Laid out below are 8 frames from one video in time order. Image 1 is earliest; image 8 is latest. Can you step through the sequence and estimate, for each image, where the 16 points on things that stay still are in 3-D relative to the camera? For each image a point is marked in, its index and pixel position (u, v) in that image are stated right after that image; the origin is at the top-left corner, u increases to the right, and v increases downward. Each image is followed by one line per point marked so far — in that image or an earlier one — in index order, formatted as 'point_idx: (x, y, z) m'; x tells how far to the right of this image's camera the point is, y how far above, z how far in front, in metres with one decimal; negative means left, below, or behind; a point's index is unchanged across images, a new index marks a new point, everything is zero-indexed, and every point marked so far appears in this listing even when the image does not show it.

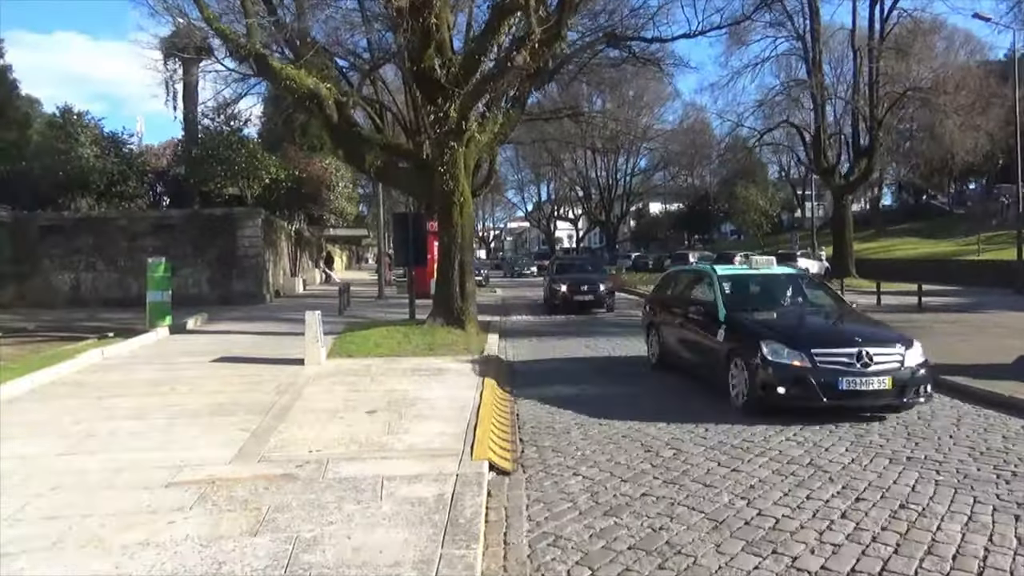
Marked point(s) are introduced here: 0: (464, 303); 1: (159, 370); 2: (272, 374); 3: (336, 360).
0: (-1.0, -0.3, +16.0) m
1: (-5.4, -1.3, +11.9) m
2: (-3.5, -1.3, +11.4) m
3: (-2.9, -1.2, +12.8) m
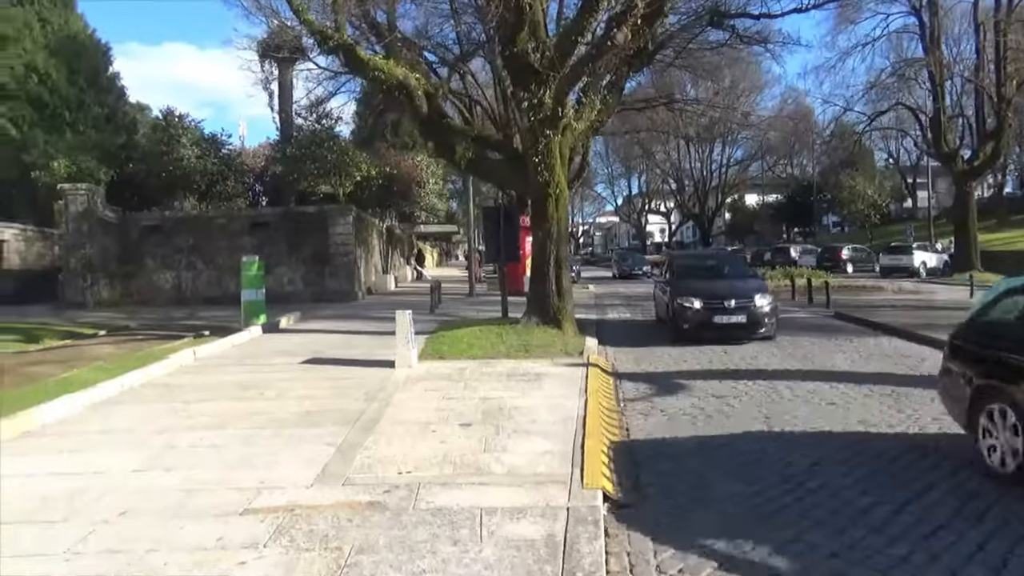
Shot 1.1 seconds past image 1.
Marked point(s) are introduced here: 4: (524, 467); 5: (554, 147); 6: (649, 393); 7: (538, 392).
0: (+0.9, -0.2, +15.1) m
1: (-3.9, -1.3, +11.5) m
2: (-2.1, -1.3, +10.8) m
3: (-1.3, -1.2, +12.1) m
4: (+0.1, -1.5, +6.4) m
5: (+0.8, +2.7, +14.6) m
6: (+1.8, -1.4, +10.2) m
7: (+0.3, -1.3, +9.7) m
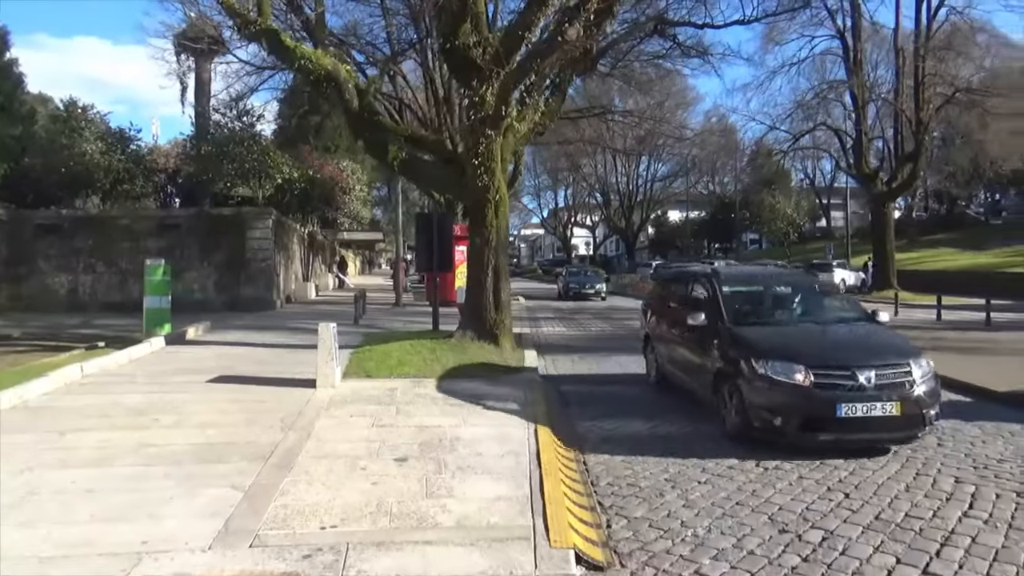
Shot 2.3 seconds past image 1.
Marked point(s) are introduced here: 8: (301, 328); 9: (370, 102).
0: (-0.3, -0.5, +14.0) m
1: (-4.7, -1.4, +10.0) m
2: (-2.9, -1.4, +9.4) m
3: (-2.3, -1.3, +10.9) m
4: (-0.3, -1.6, +5.3) m
5: (-0.3, +2.4, +13.6) m
6: (+1.1, -1.6, +9.2) m
7: (-0.3, -1.5, +8.6) m
8: (-5.3, -1.0, +19.3) m
9: (-2.9, +3.8, +15.6) m
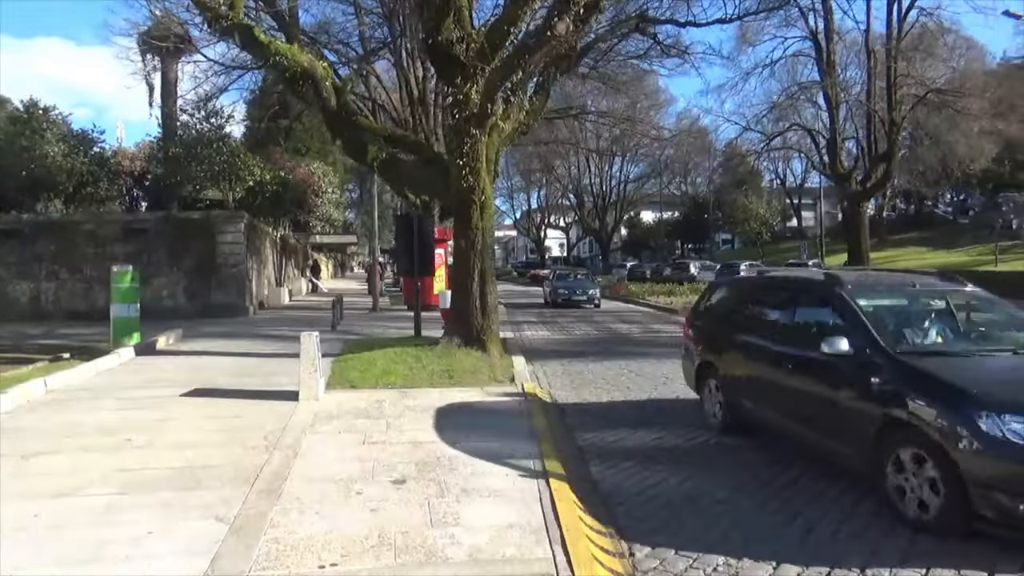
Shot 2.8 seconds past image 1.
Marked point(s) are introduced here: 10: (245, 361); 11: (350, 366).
0: (-0.5, -0.6, +13.6) m
1: (-4.8, -1.5, +9.4) m
2: (-2.9, -1.5, +8.9) m
3: (-2.4, -1.4, +10.3) m
4: (-0.2, -1.6, +4.9) m
5: (-0.5, +2.4, +13.1) m
6: (+1.0, -1.6, +8.8) m
7: (-0.4, -1.5, +8.1) m
8: (-5.7, -1.1, +18.6) m
9: (-3.2, +3.7, +15.0) m
10: (-4.7, -1.3, +13.6) m
11: (-2.5, -1.2, +12.0) m
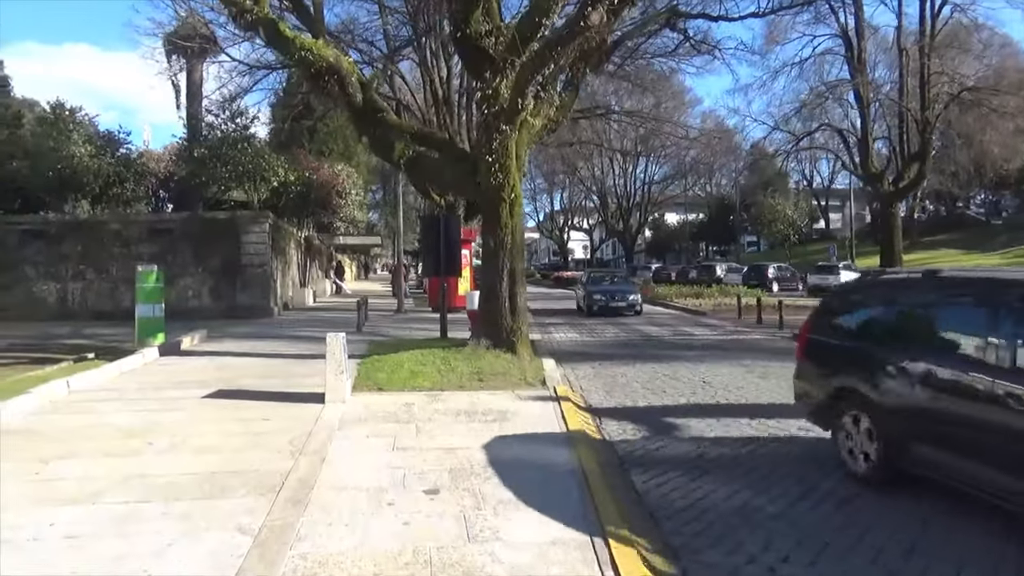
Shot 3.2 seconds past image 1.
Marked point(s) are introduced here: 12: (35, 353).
0: (0.0, -0.6, +13.2) m
1: (-4.4, -1.5, +9.1) m
2: (-2.5, -1.5, +8.6) m
3: (-1.9, -1.4, +10.0) m
4: (+0.1, -1.6, +4.5) m
5: (0.0, +2.4, +12.7) m
6: (+1.4, -1.6, +8.4) m
7: (0.0, -1.5, +7.7) m
8: (-5.0, -1.1, +18.4) m
9: (-2.6, +3.7, +14.7) m
10: (-4.2, -1.3, +13.4) m
11: (-2.1, -1.2, +11.7) m
12: (-10.0, -1.3, +16.0) m
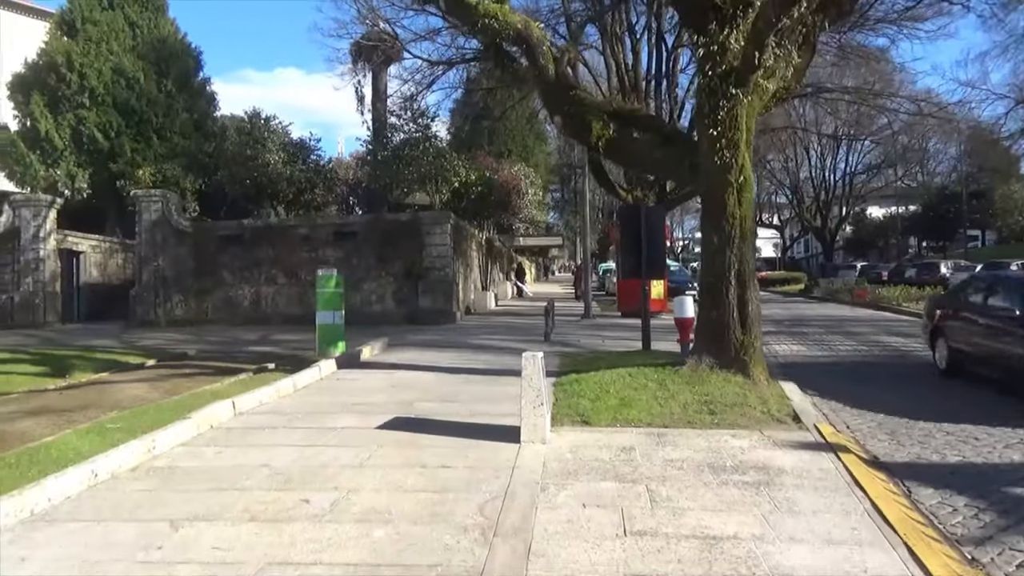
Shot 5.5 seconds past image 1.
0: (+3.2, -0.6, +10.5) m
1: (-2.1, -1.6, +7.6) m
2: (-0.3, -1.5, +6.6) m
3: (+0.6, -1.5, +7.9) m
4: (+1.3, -1.7, +2.0) m
5: (+3.0, +2.3, +10.1) m
6: (+3.5, -1.7, +5.6) m
7: (+1.9, -1.6, +5.2) m
8: (-0.6, -1.2, +16.8) m
9: (+0.9, +3.6, +12.6) m
10: (-0.9, -1.4, +11.7) m
11: (+0.8, -1.3, +9.6) m
12: (-5.9, -1.5, +15.5) m
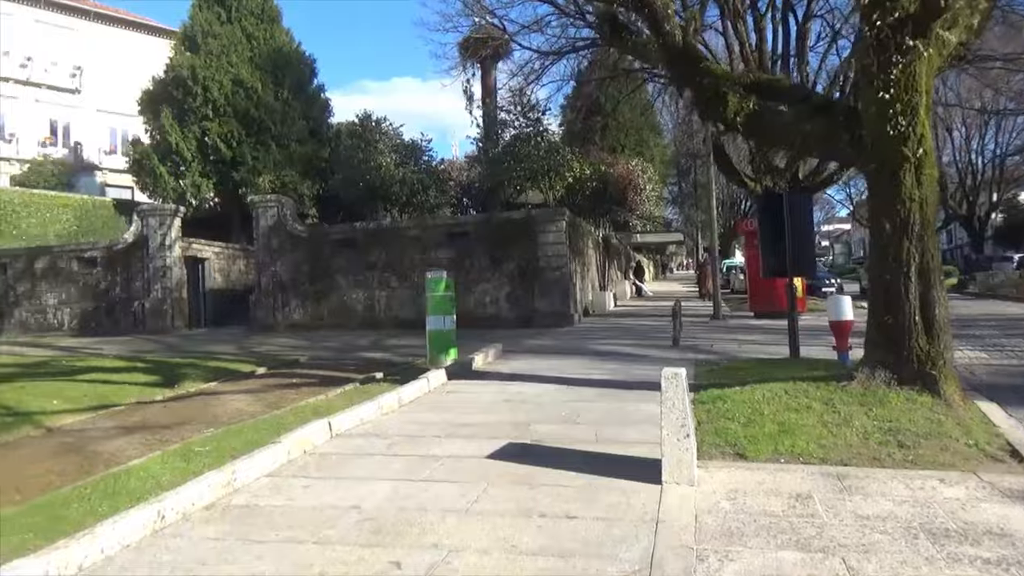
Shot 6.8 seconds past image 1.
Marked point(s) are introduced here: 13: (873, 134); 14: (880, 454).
0: (+4.7, -0.6, +8.6) m
1: (-0.9, -1.6, +6.4) m
2: (+0.6, -1.6, +5.2) m
3: (+1.7, -1.5, +6.4) m
4: (+1.6, -1.7, +0.5) m
5: (+4.4, +2.3, +8.2) m
6: (+4.2, -1.7, +3.6) m
7: (+2.7, -1.6, +3.5) m
8: (+1.9, -1.3, +15.3) m
9: (+2.7, +3.6, +11.0) m
10: (+0.8, -1.4, +10.3) m
11: (+2.2, -1.3, +8.0) m
12: (-3.6, -1.6, +14.9) m
13: (+4.1, +1.7, +8.6) m
14: (+3.2, -1.4, +6.8) m
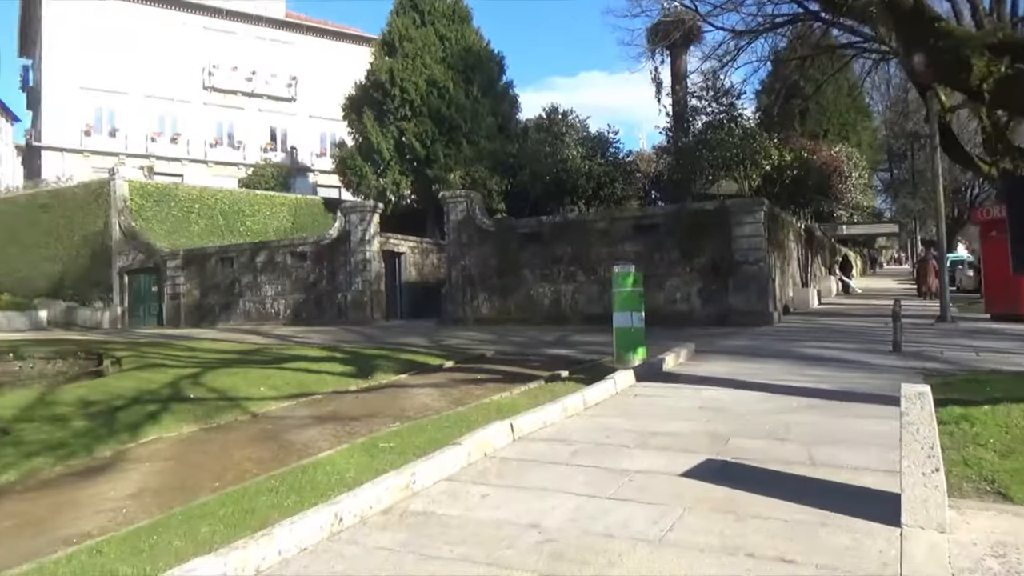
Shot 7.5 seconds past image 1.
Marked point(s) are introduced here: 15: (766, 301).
0: (+6.5, -0.6, +6.6) m
1: (+0.6, -1.6, +5.9) m
2: (+1.8, -1.6, +4.3) m
3: (+3.1, -1.5, +5.2) m
4: (+1.6, -1.8, -0.5) m
5: (+6.2, +2.3, +6.3) m
6: (+4.9, -1.7, +1.9) m
7: (+3.4, -1.6, +2.2) m
8: (+5.4, -1.2, +13.8) m
9: (+5.2, +3.6, +9.4) m
10: (+3.2, -1.4, +9.2) m
11: (+4.0, -1.3, +6.6) m
12: (0.0, -1.5, +14.7) m
13: (+5.9, +1.7, +6.7) m
14: (+4.7, -1.4, +5.2) m
15: (+6.5, -0.3, +19.9) m
